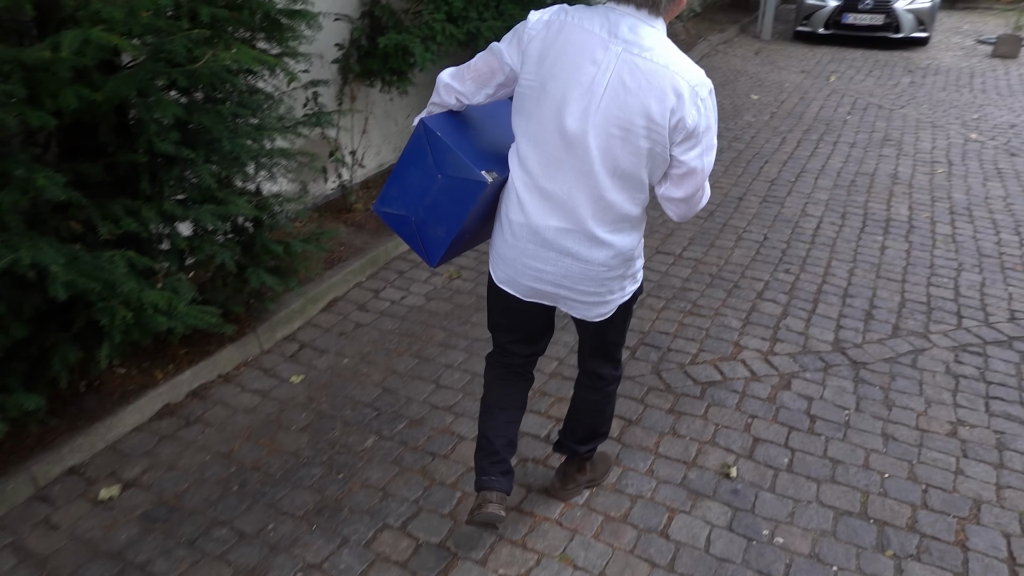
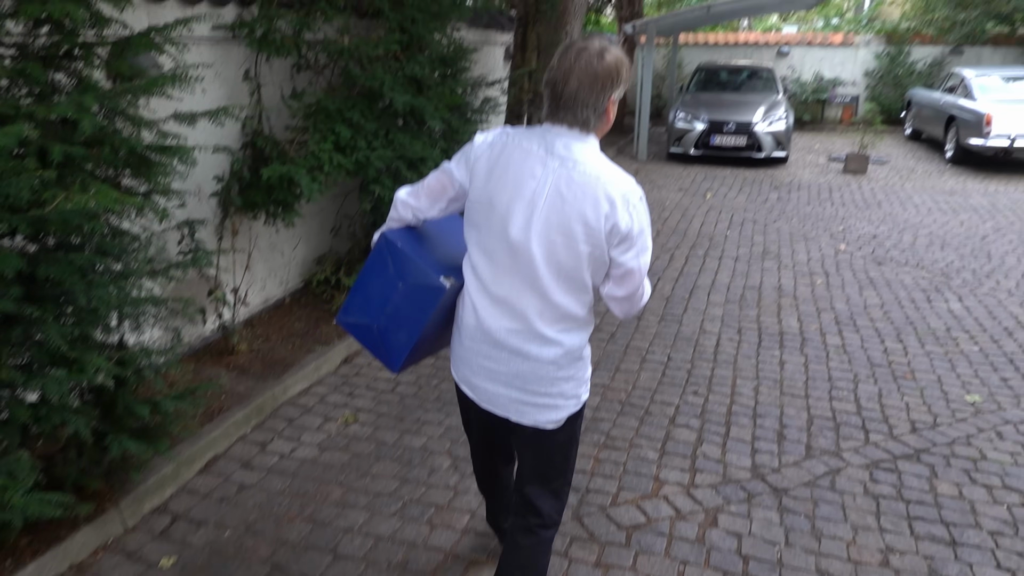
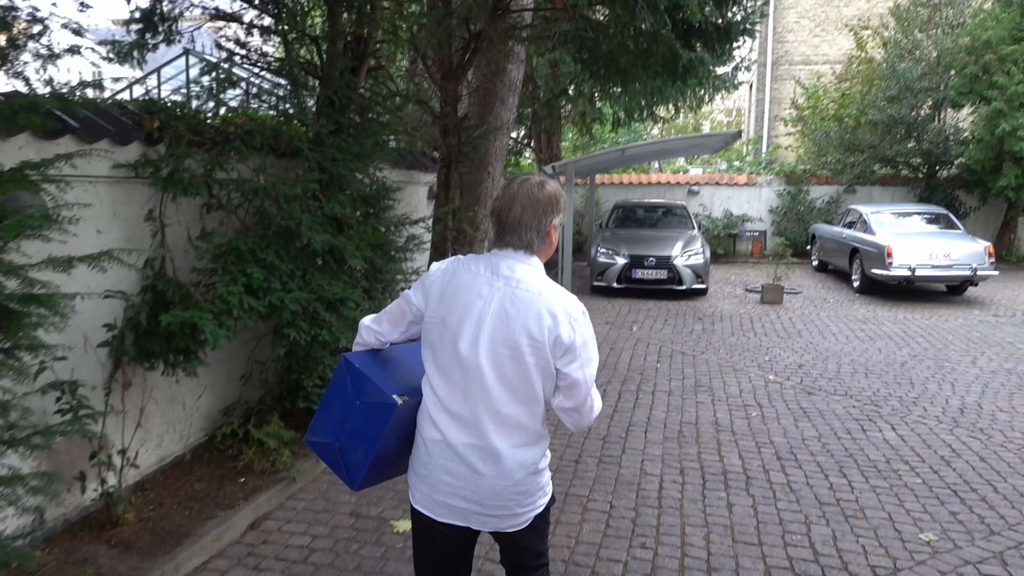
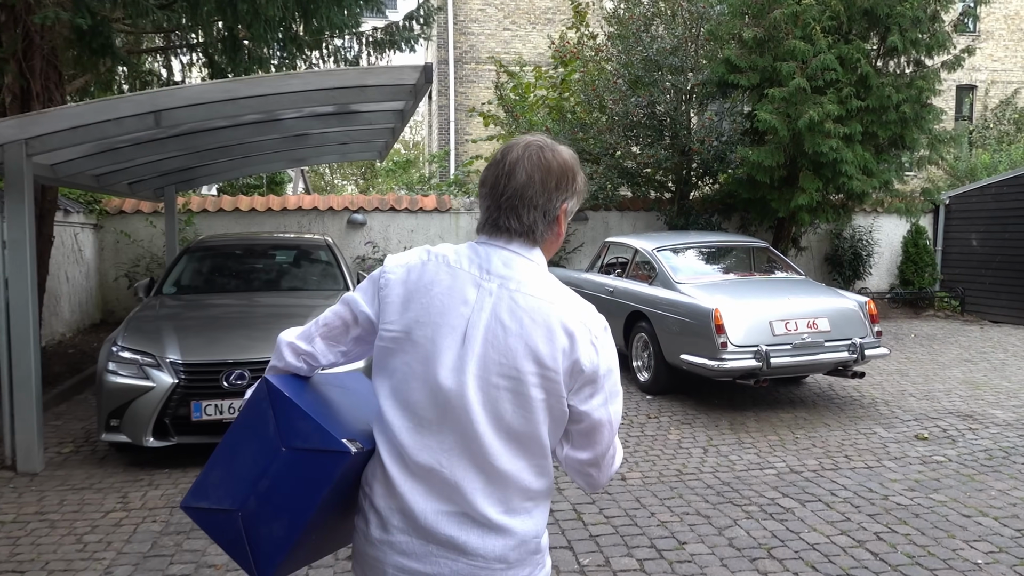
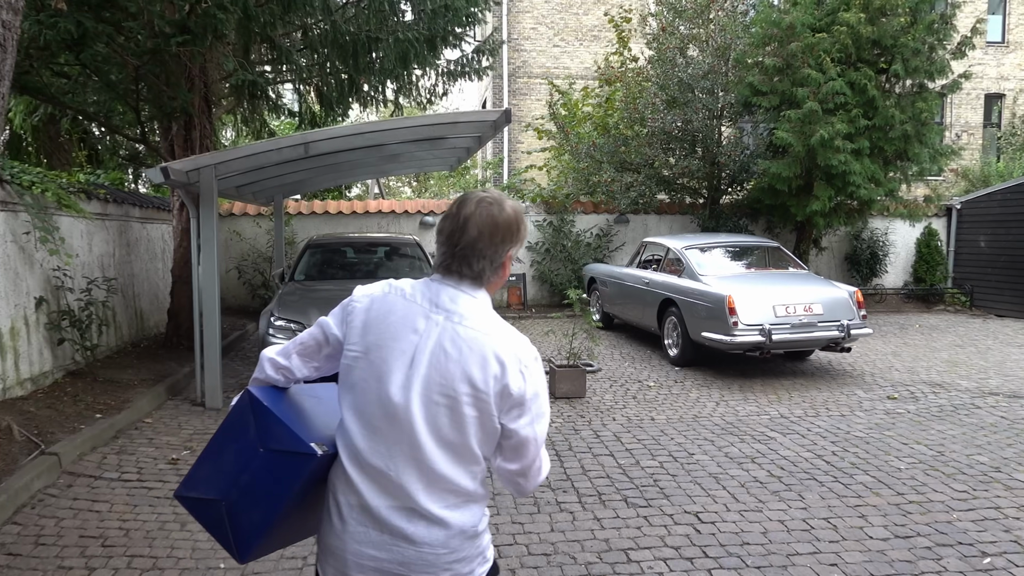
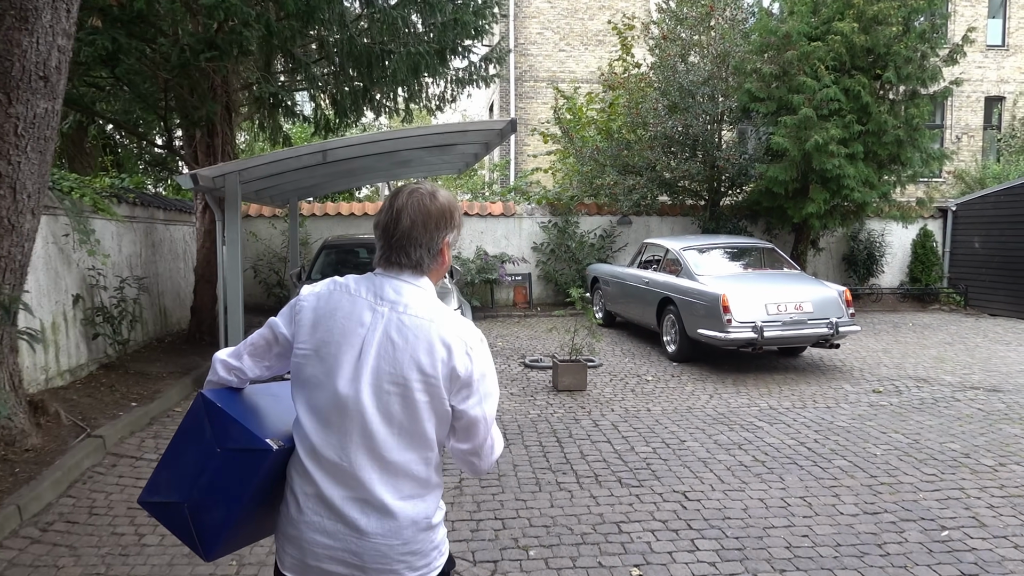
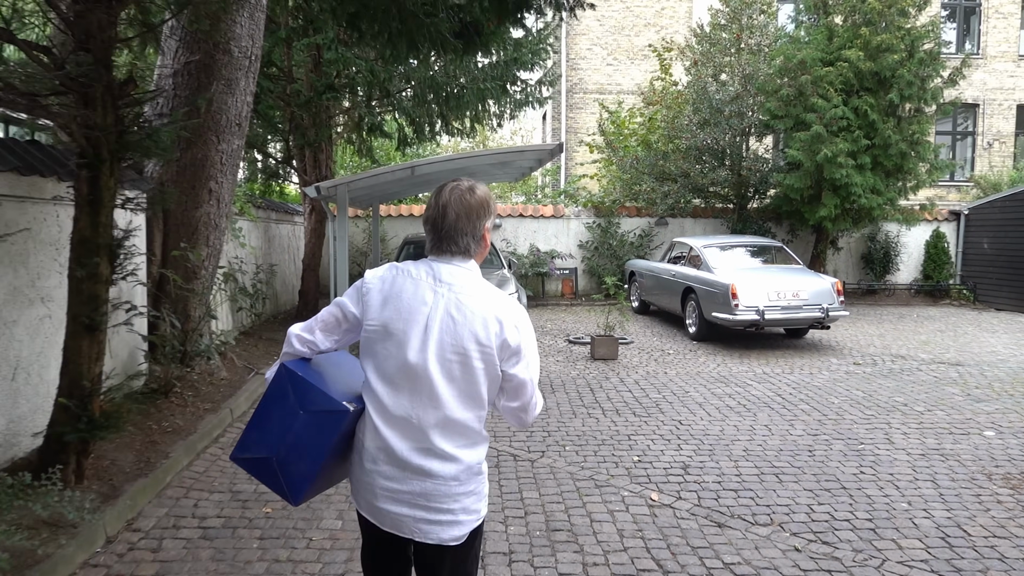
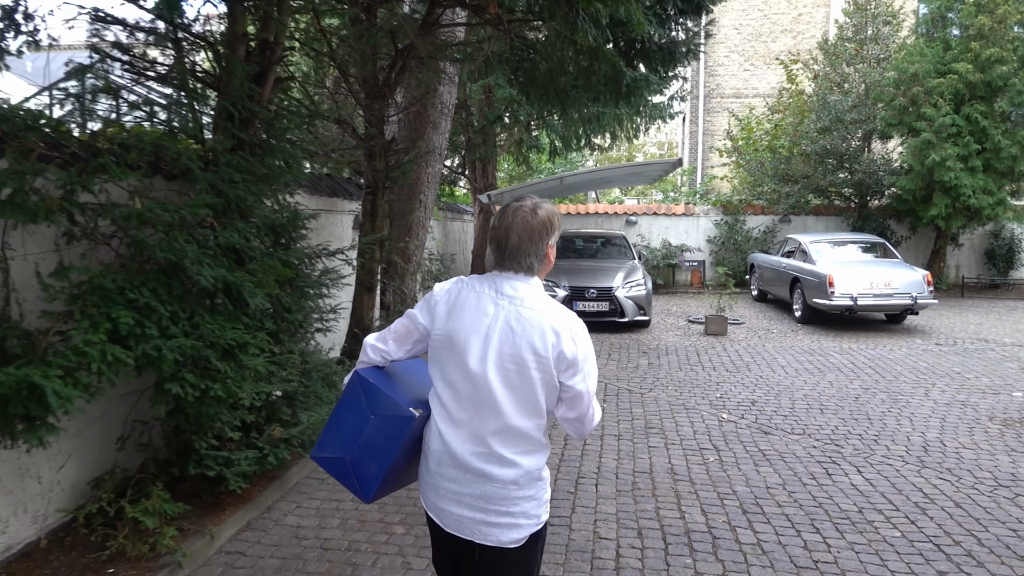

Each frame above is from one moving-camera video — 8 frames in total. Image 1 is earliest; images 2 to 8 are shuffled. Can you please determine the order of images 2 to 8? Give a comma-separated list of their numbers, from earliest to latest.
2, 3, 8, 7, 6, 5, 4
